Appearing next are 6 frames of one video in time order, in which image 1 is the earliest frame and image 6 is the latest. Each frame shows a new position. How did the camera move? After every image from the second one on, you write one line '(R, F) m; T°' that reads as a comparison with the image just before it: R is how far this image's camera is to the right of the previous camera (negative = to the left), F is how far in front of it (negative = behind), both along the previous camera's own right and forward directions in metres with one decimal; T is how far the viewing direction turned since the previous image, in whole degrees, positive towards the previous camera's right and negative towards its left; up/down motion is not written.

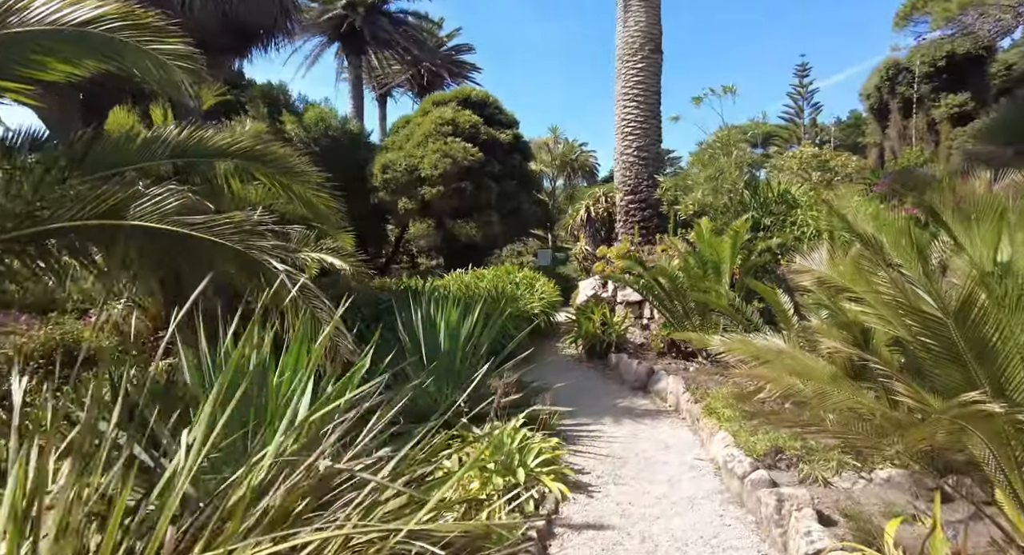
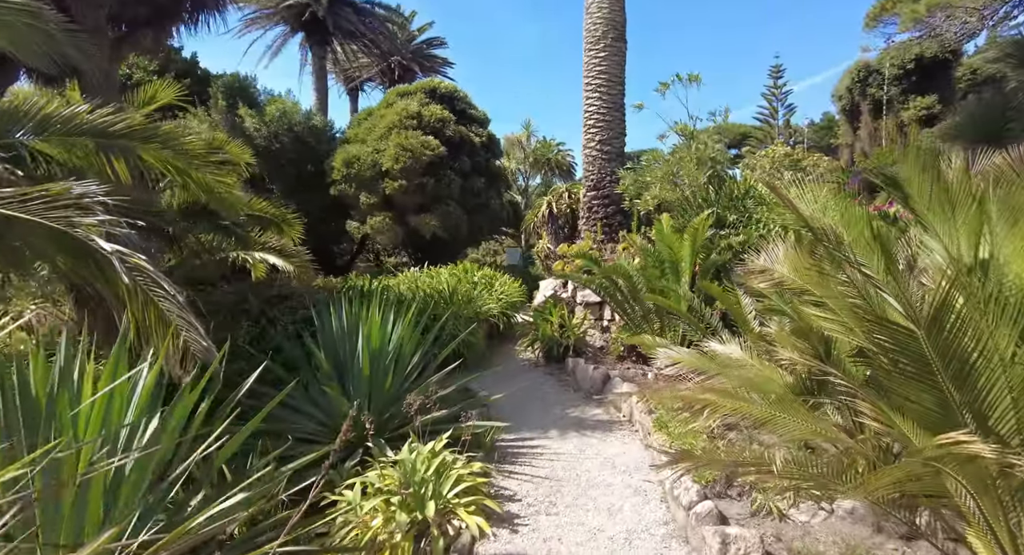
(+0.4, +0.4) m; +2°
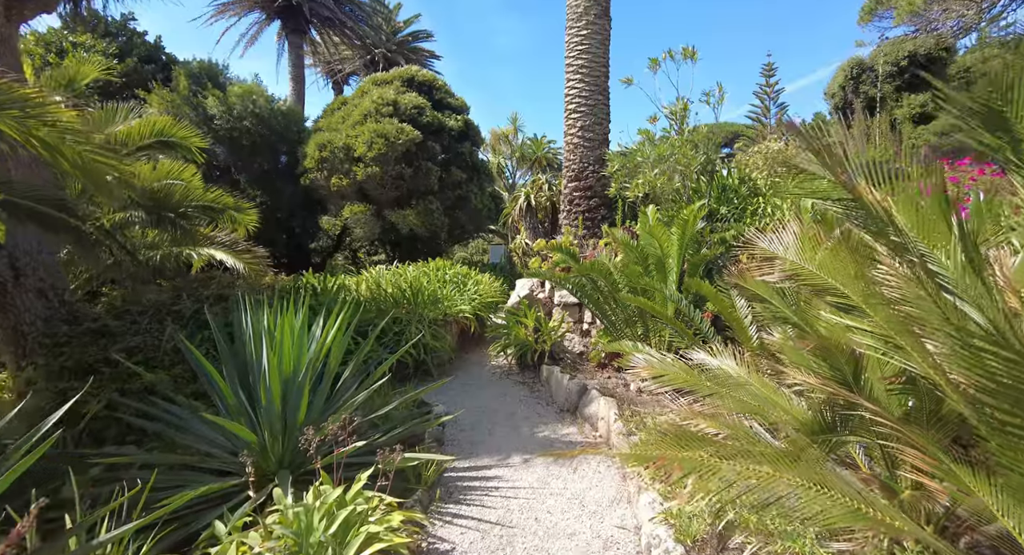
(+0.3, +0.6) m; +1°
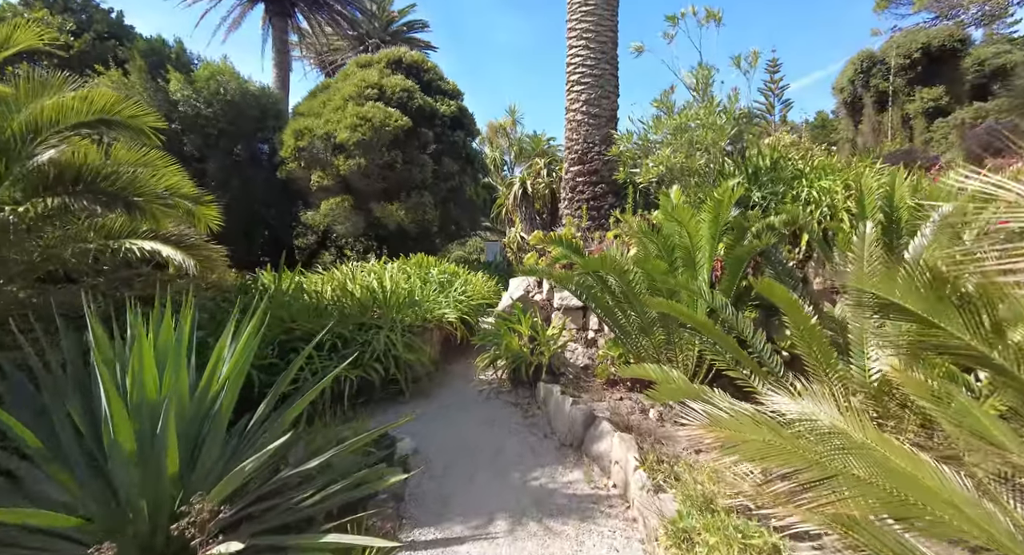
(+0.1, +1.0) m; 0°
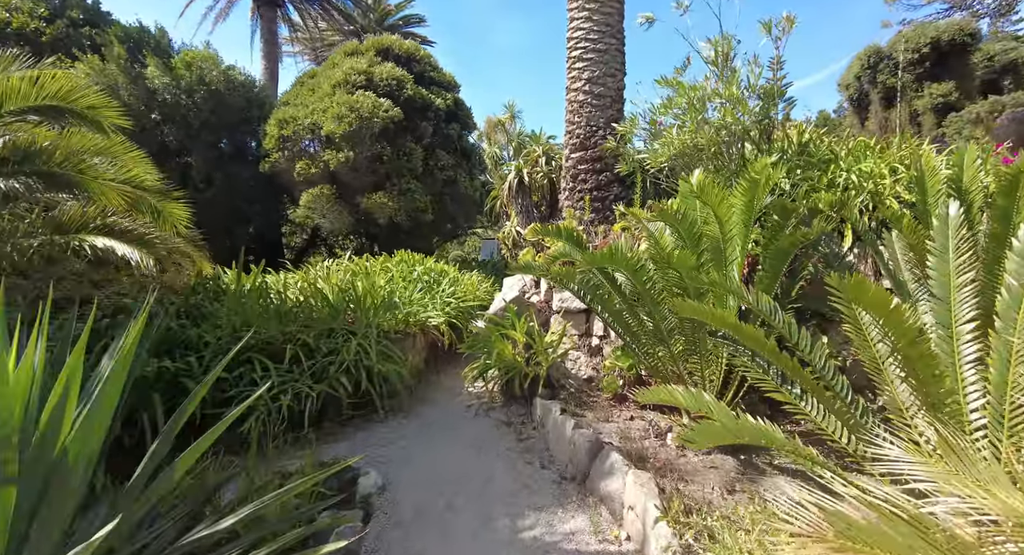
(+0.1, +0.6) m; 0°
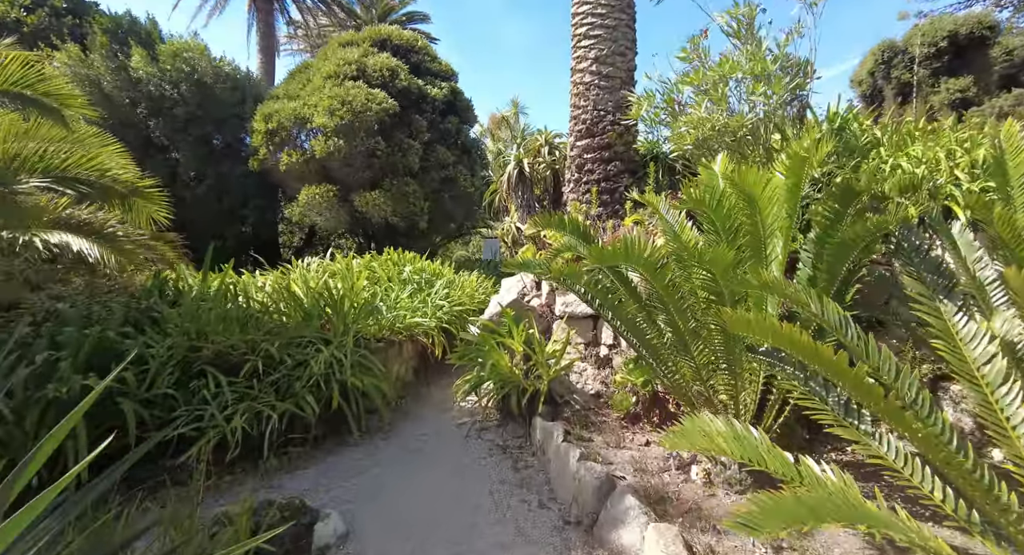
(+0.1, +0.5) m; -1°
